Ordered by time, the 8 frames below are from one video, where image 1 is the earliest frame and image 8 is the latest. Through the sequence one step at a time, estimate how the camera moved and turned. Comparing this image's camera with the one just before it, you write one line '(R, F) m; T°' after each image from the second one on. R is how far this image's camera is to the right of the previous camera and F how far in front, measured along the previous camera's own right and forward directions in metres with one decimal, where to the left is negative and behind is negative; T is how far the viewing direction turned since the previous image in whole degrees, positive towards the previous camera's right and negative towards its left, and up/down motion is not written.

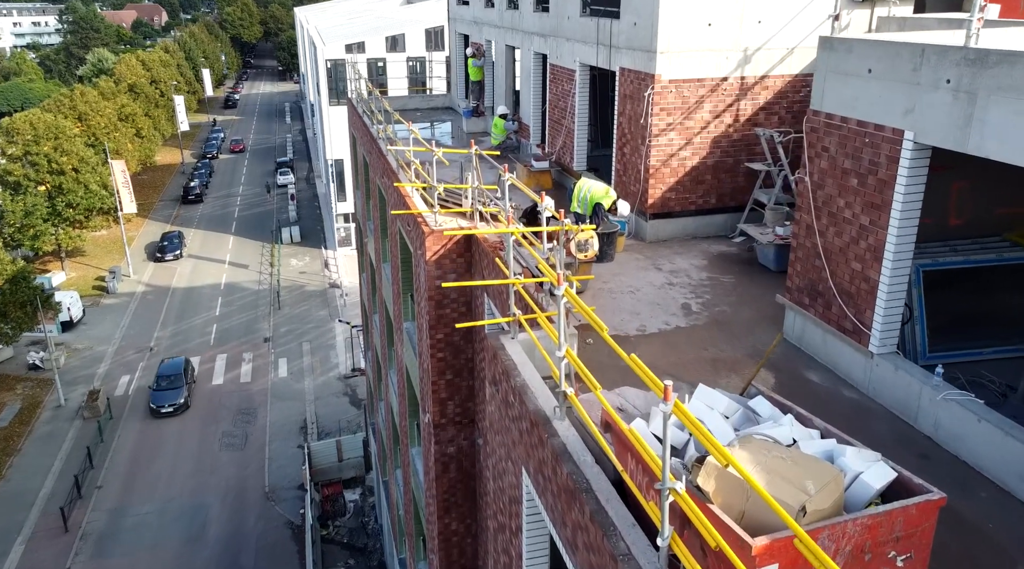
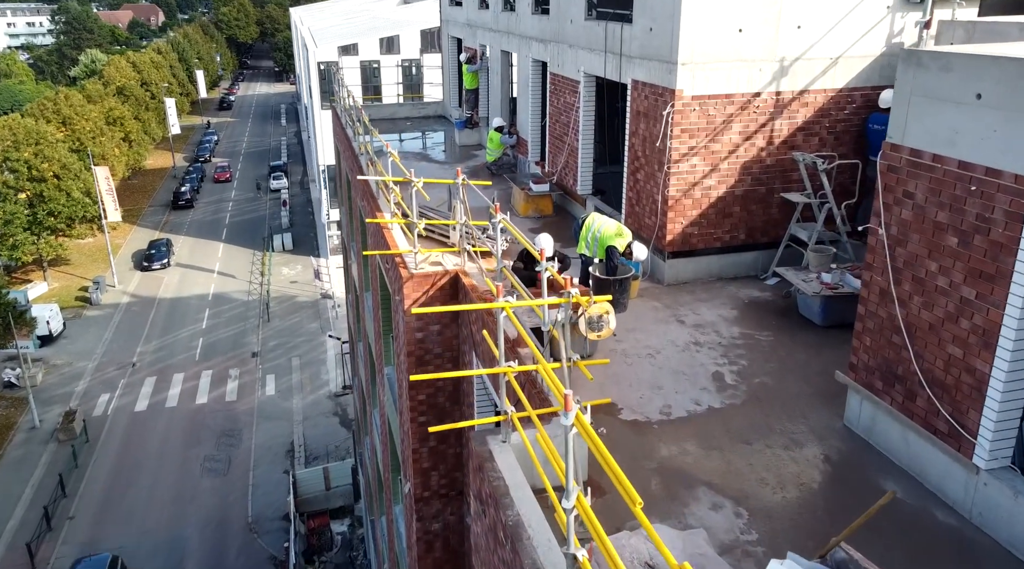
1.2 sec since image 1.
(+0.1, +1.8) m; 0°
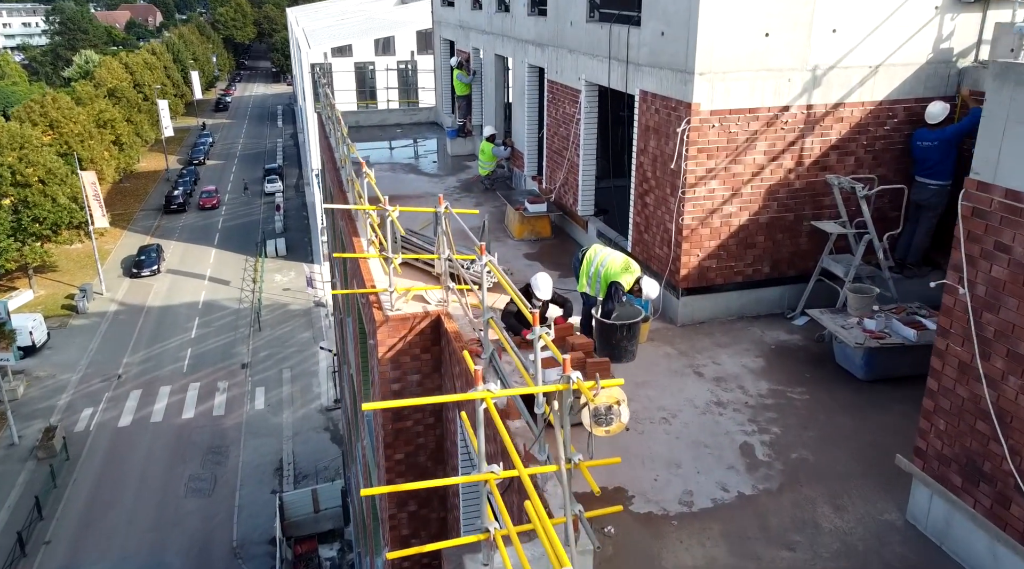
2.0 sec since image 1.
(+0.1, +1.3) m; 0°
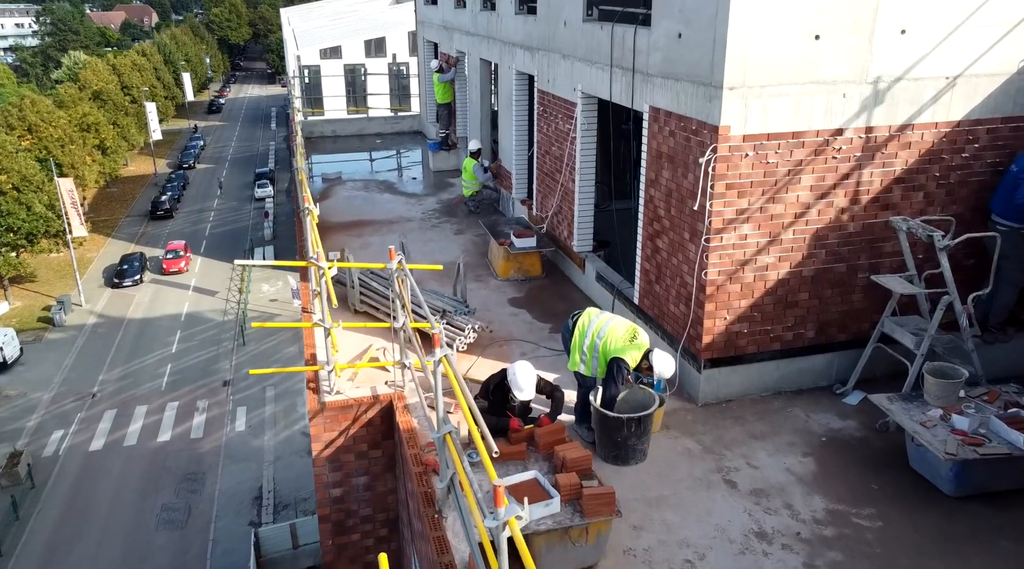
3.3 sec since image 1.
(+0.2, +2.0) m; 0°
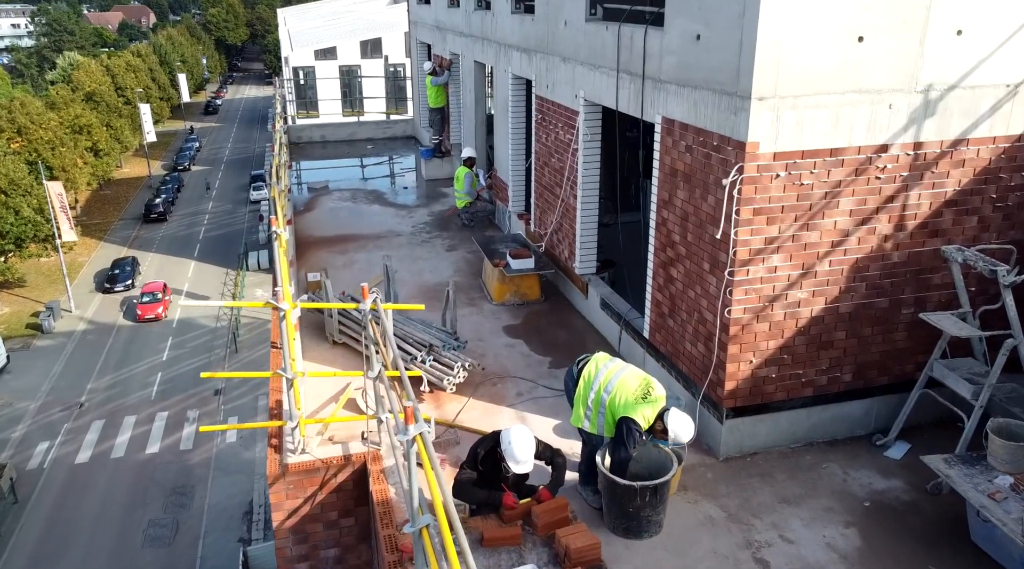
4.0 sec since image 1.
(0.0, +0.9) m; 0°
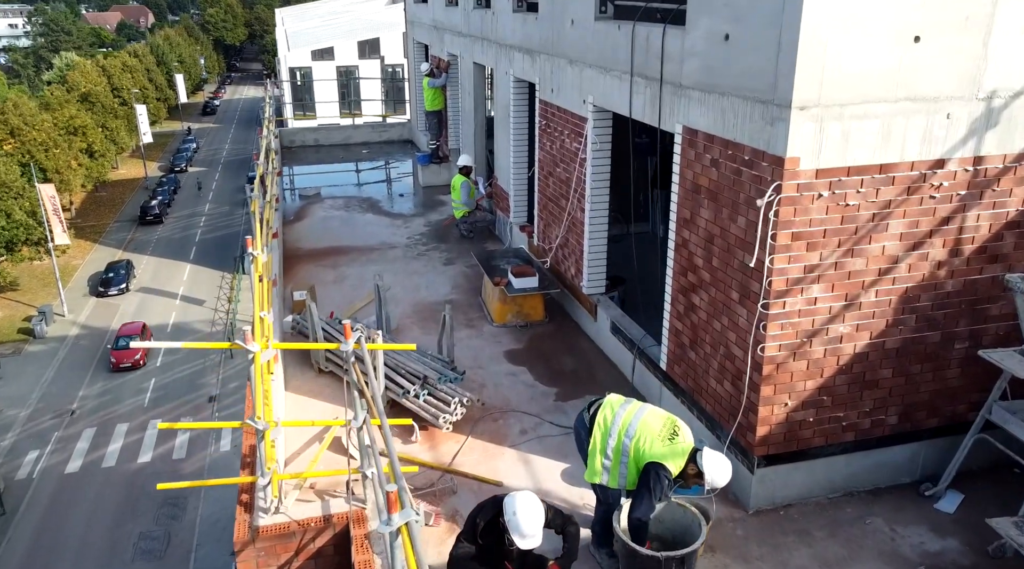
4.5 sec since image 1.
(0.0, +0.7) m; 0°
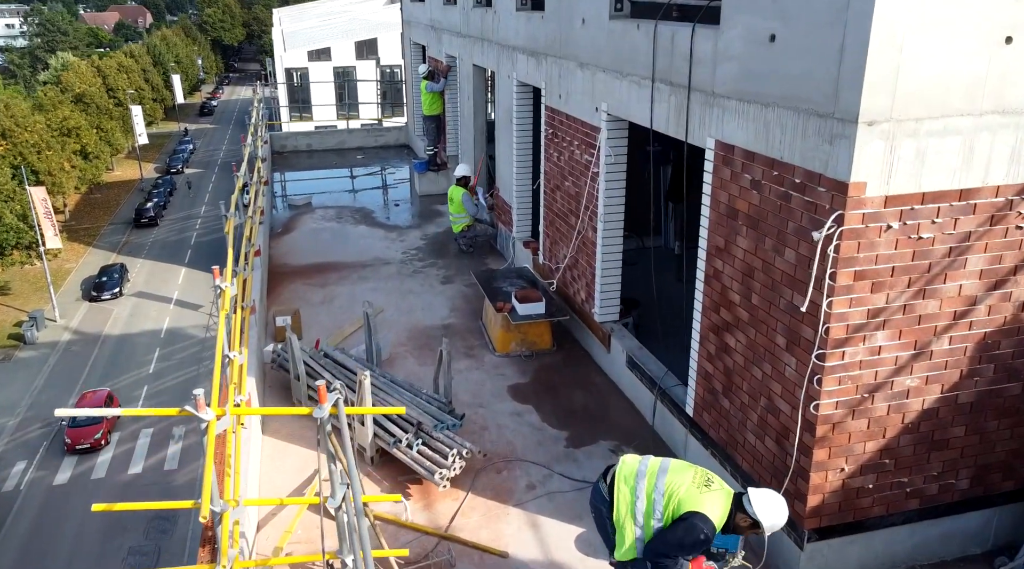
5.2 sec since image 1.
(-0.1, +0.8) m; 0°
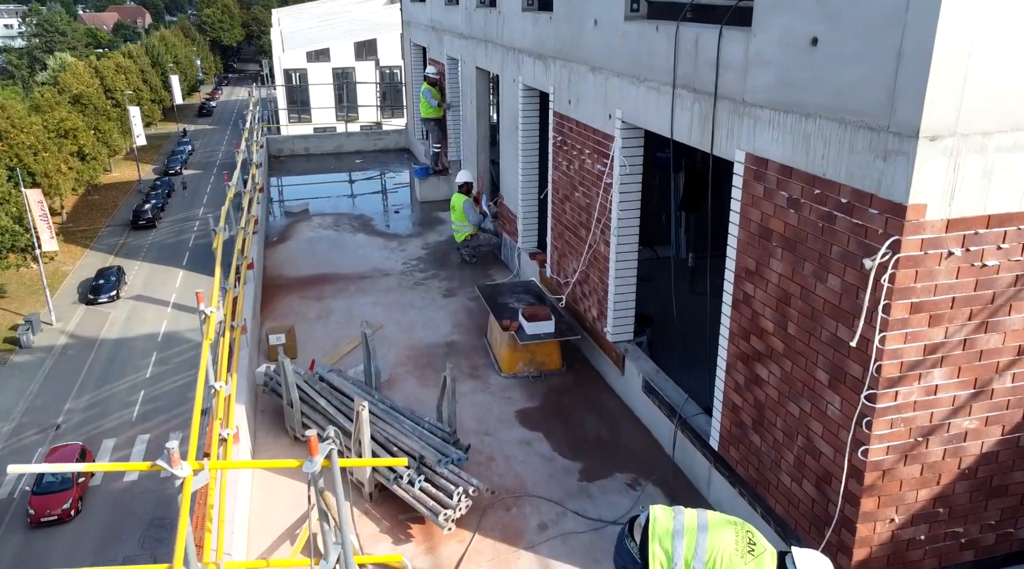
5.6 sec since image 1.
(-0.1, +0.5) m; 0°
